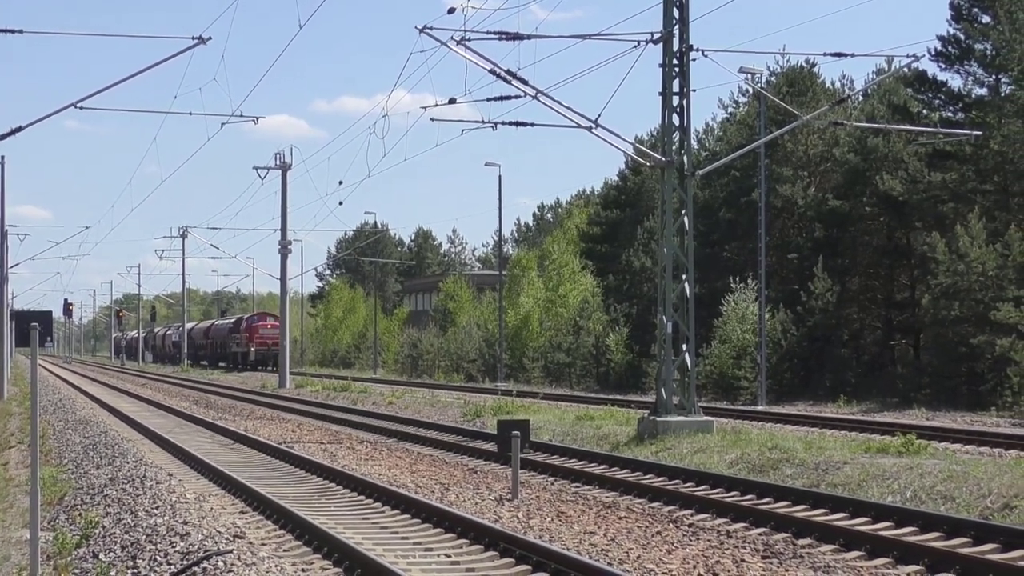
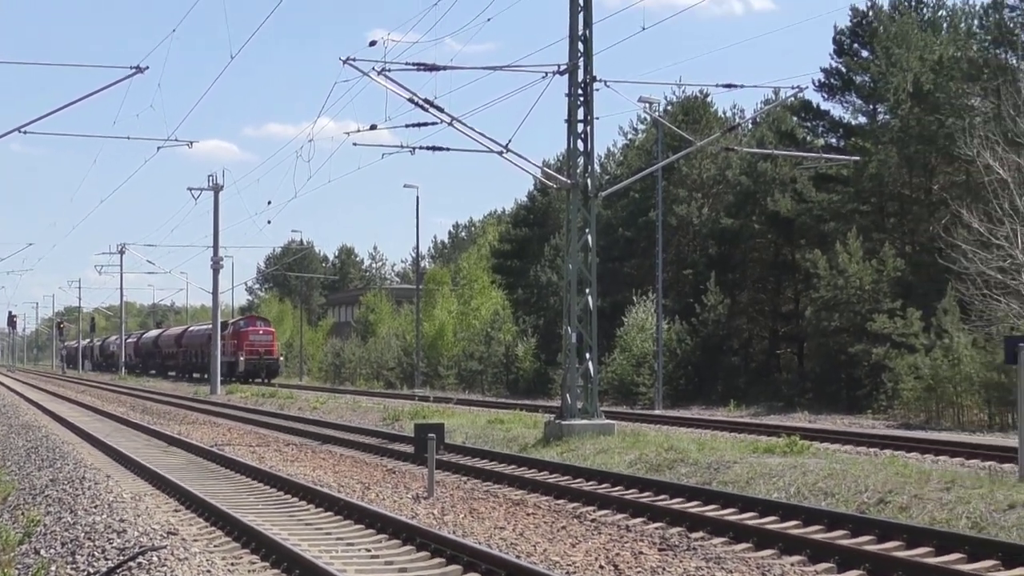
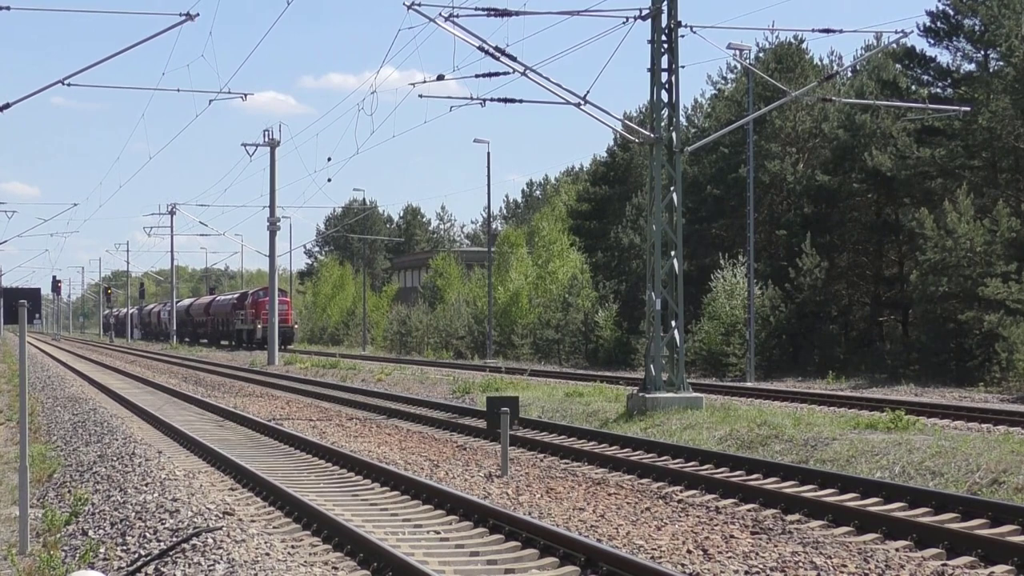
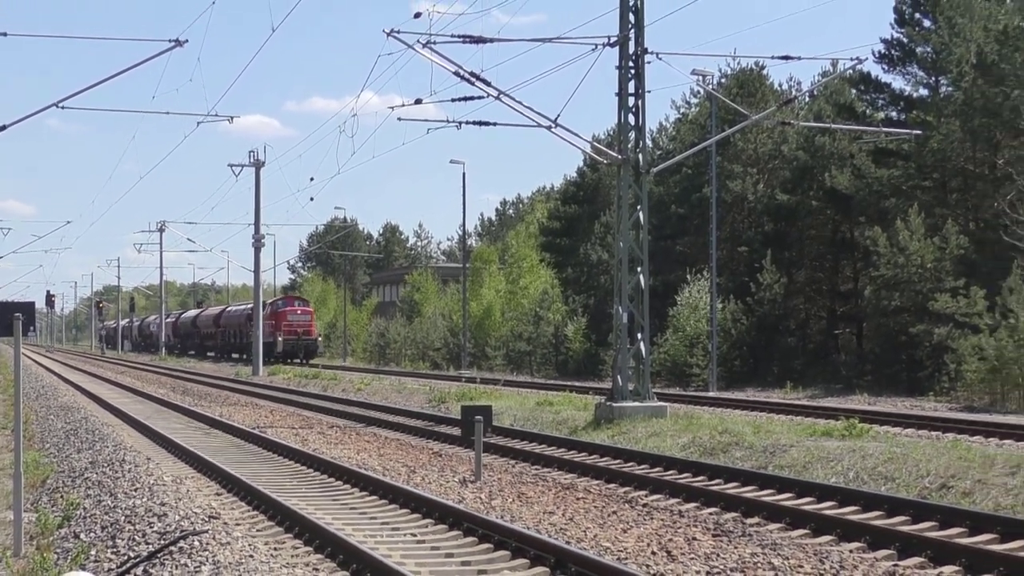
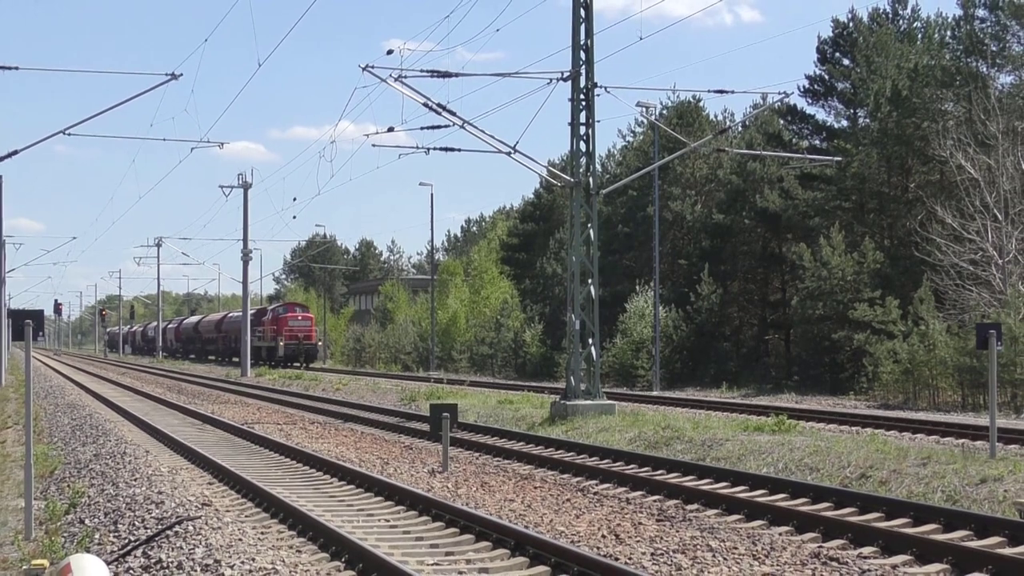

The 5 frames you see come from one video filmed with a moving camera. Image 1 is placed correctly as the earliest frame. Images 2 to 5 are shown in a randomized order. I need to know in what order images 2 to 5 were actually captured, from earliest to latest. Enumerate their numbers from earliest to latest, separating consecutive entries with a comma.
3, 4, 2, 5
